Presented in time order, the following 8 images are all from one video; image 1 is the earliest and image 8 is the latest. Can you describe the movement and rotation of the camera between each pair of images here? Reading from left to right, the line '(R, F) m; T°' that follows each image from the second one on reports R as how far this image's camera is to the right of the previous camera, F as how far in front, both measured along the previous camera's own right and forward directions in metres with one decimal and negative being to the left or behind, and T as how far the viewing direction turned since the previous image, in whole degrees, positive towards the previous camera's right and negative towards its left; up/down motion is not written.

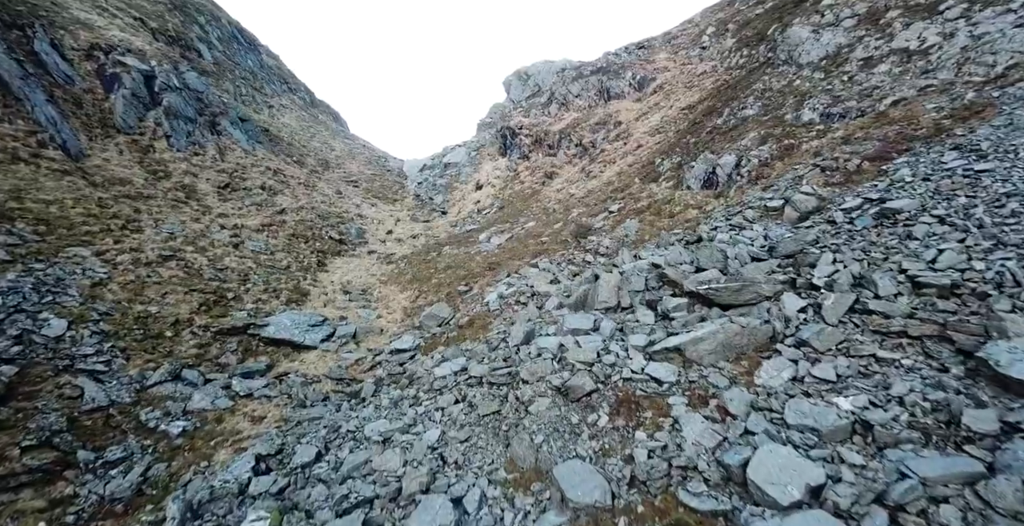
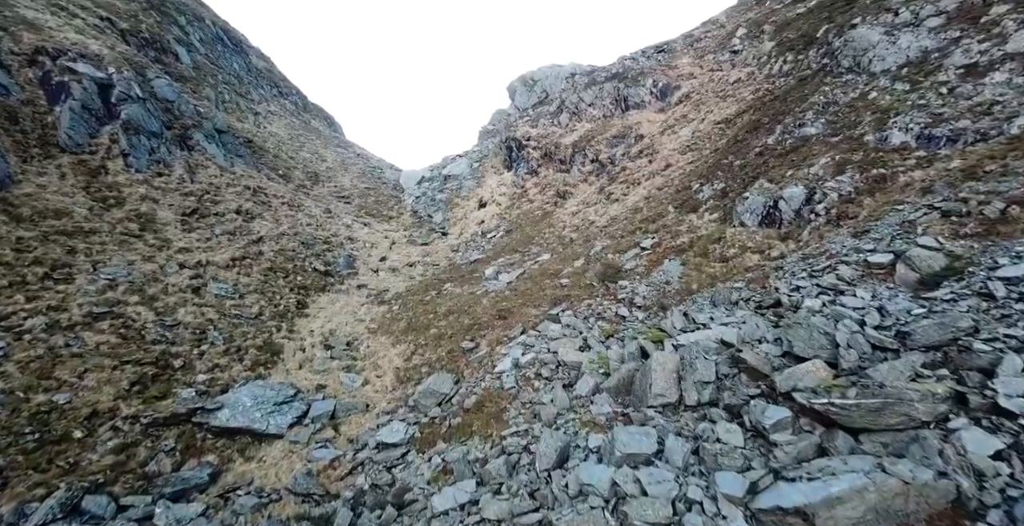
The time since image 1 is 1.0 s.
(-0.6, +3.8) m; 0°
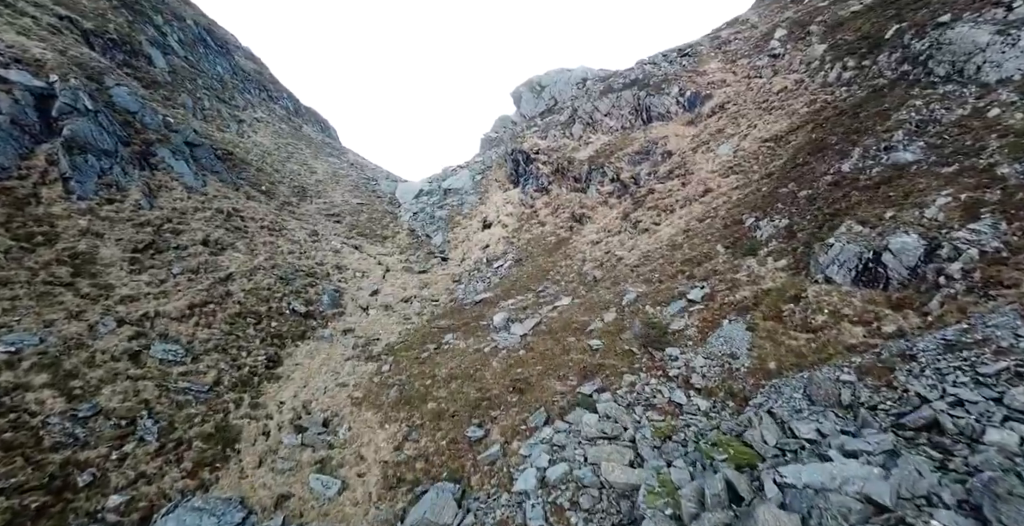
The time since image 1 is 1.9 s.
(-0.6, +3.9) m; 0°
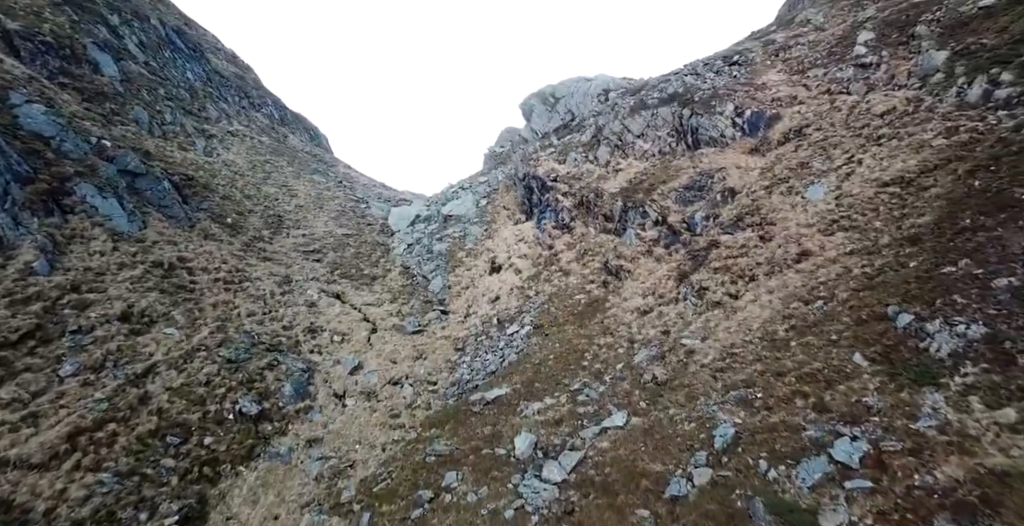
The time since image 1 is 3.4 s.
(-1.0, +6.2) m; 0°
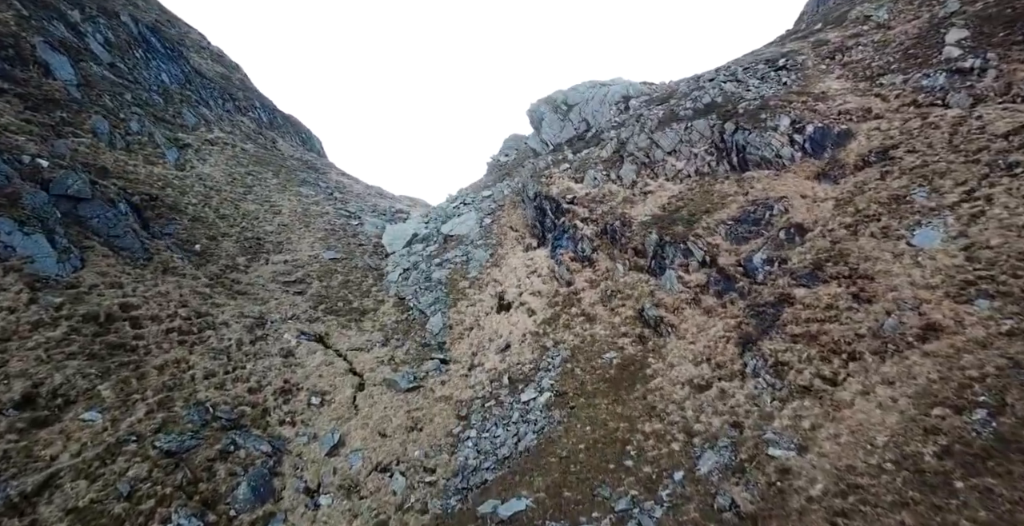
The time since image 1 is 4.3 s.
(-0.7, +4.3) m; 0°
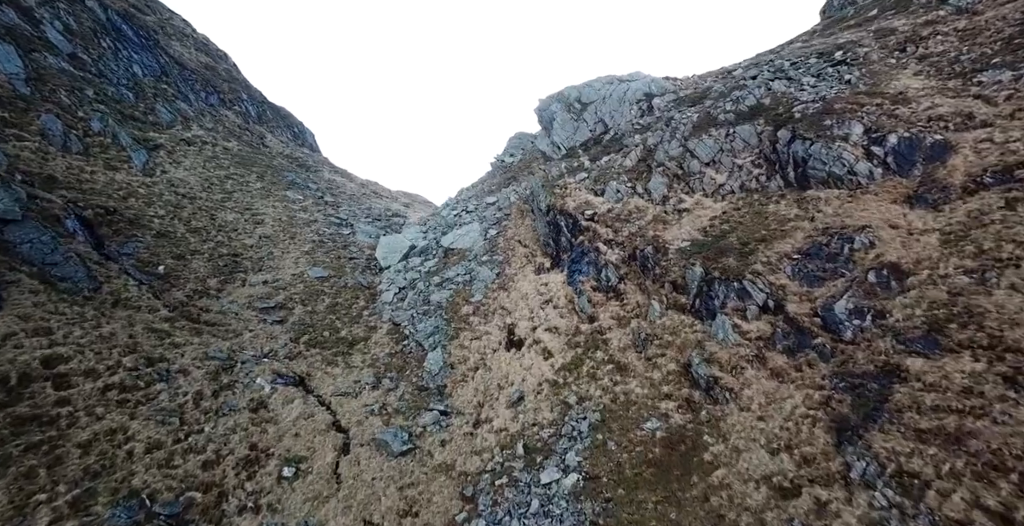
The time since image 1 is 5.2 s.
(-0.6, +3.9) m; 0°
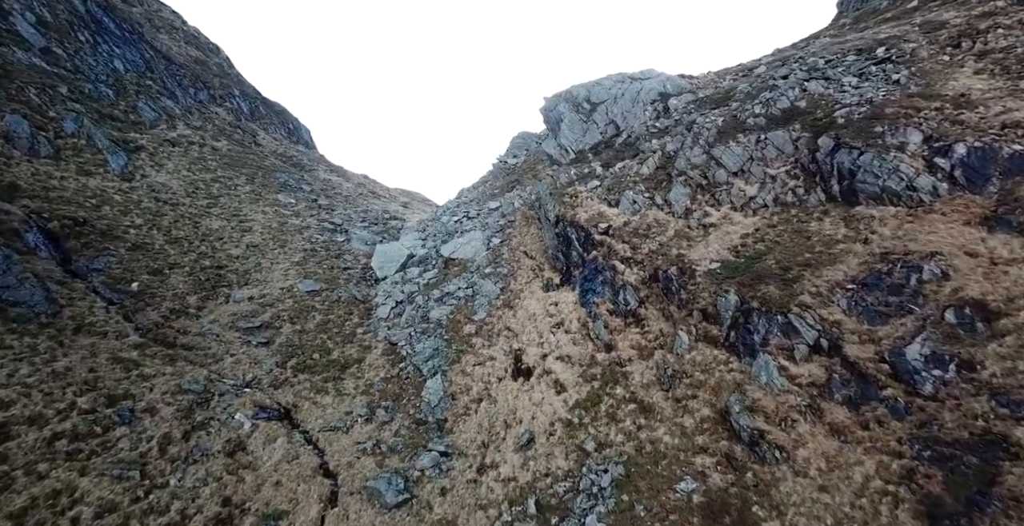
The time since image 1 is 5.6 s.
(-0.4, +2.3) m; 0°
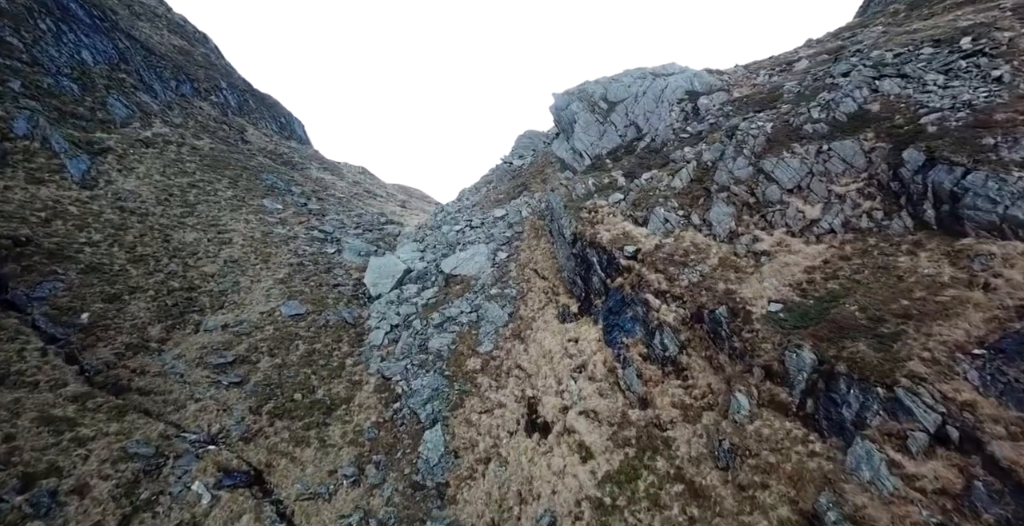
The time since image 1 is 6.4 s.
(-0.6, +3.5) m; 0°
